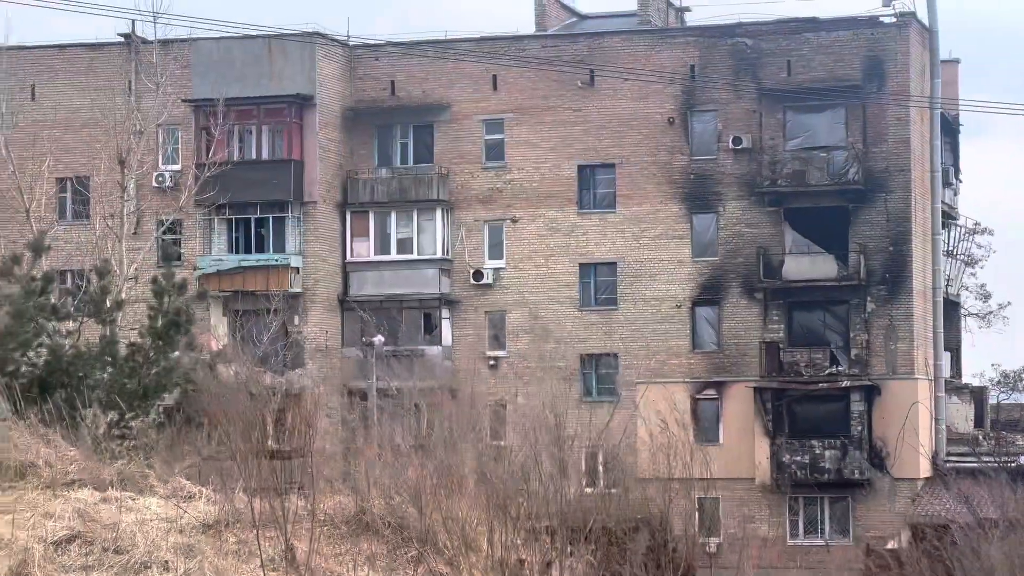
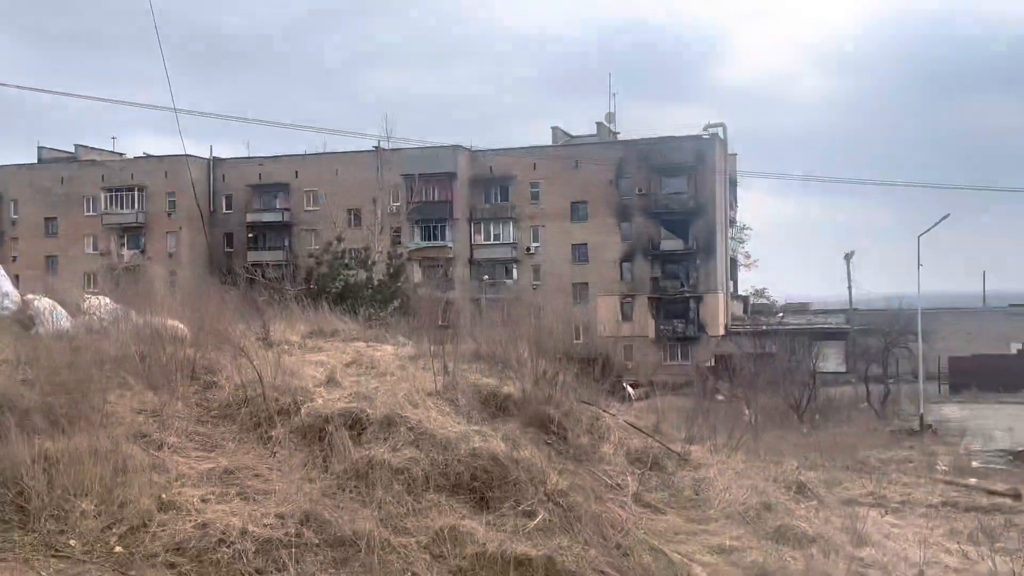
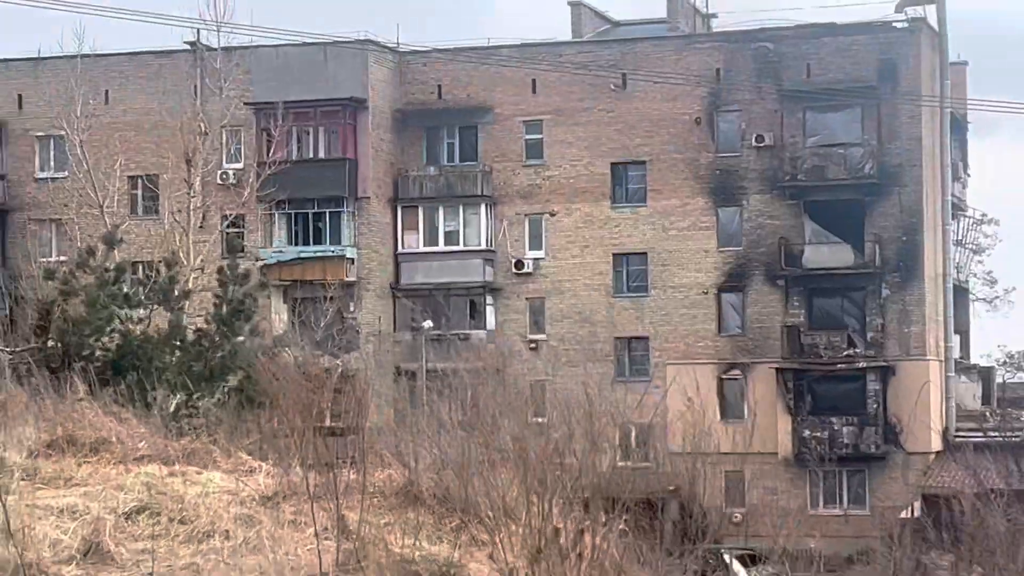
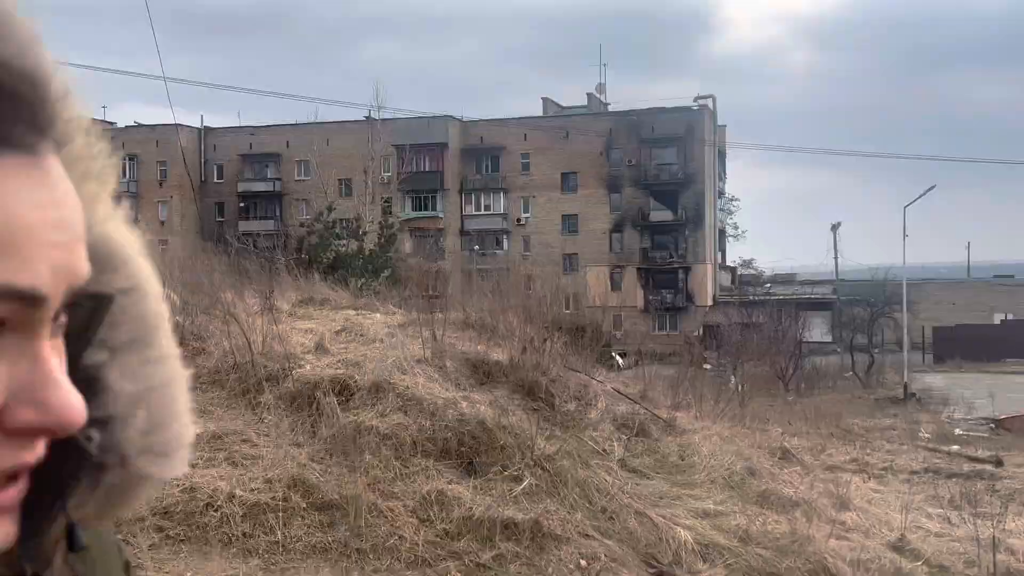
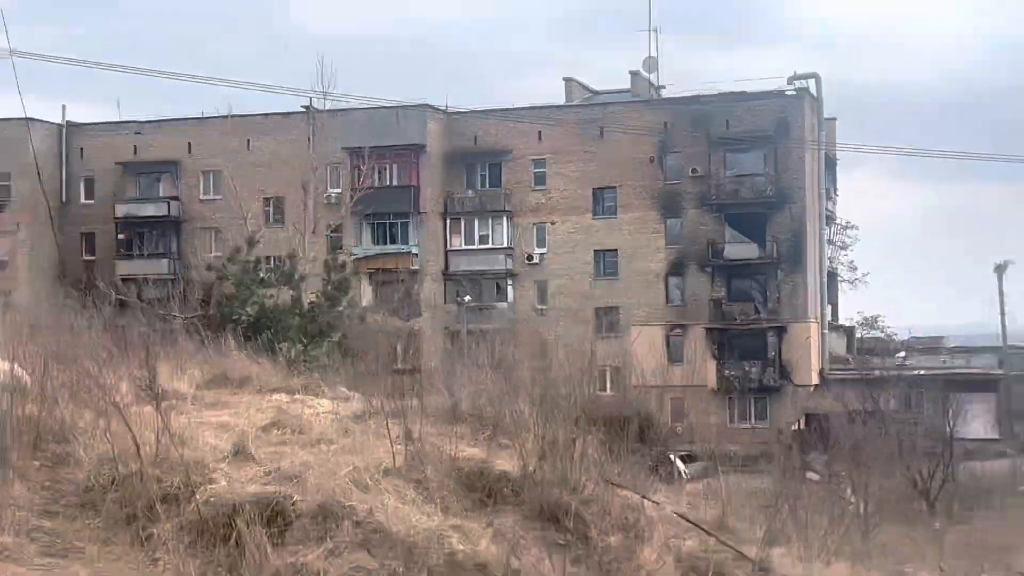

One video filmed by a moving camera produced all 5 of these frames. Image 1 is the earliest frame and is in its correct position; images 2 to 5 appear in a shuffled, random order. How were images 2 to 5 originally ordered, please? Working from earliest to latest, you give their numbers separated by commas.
3, 5, 2, 4
